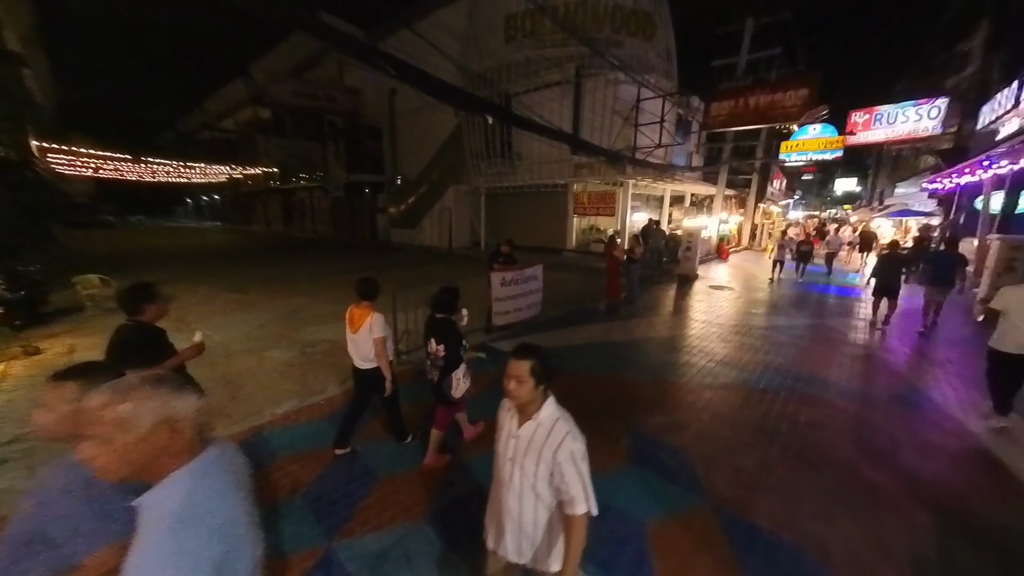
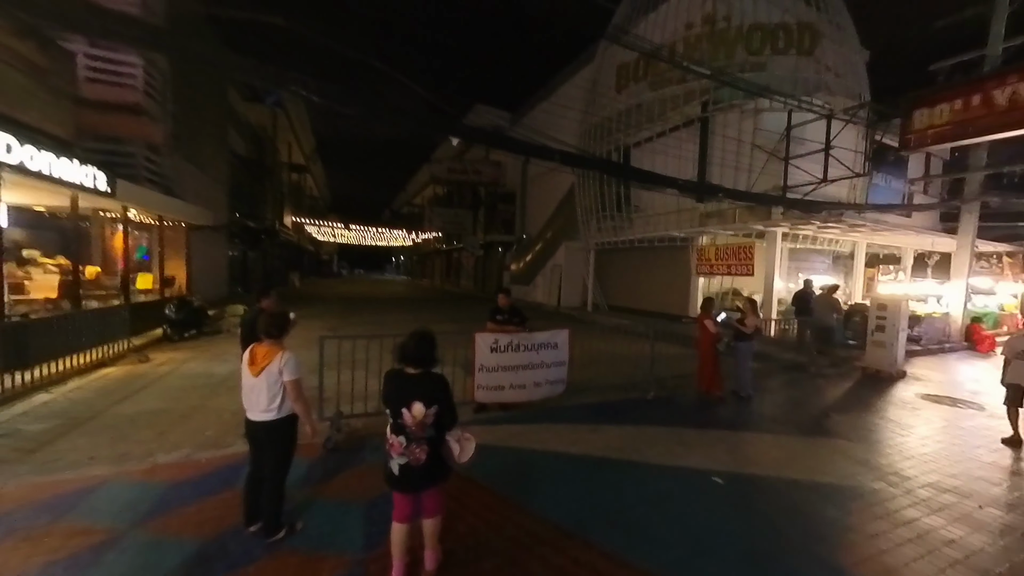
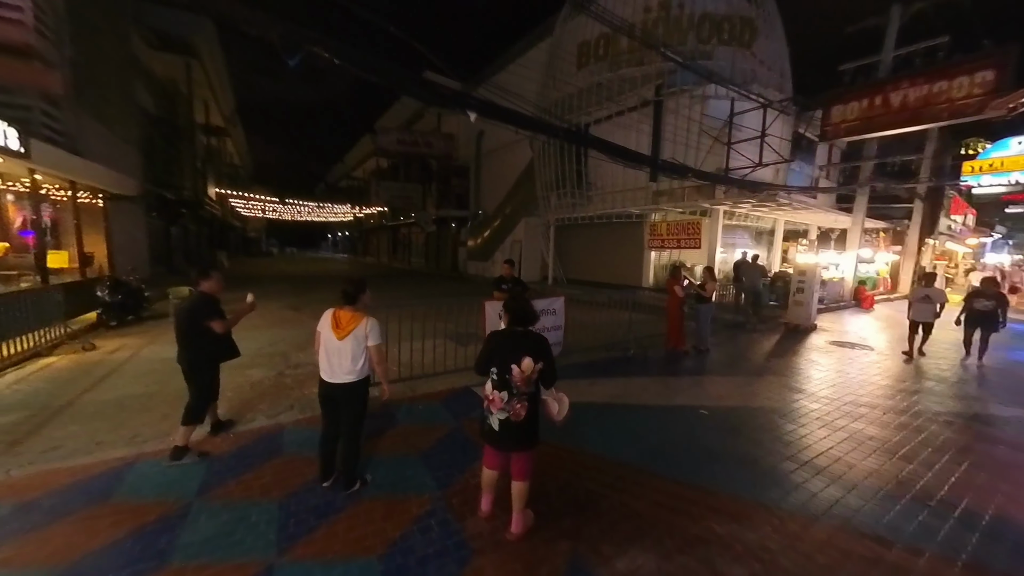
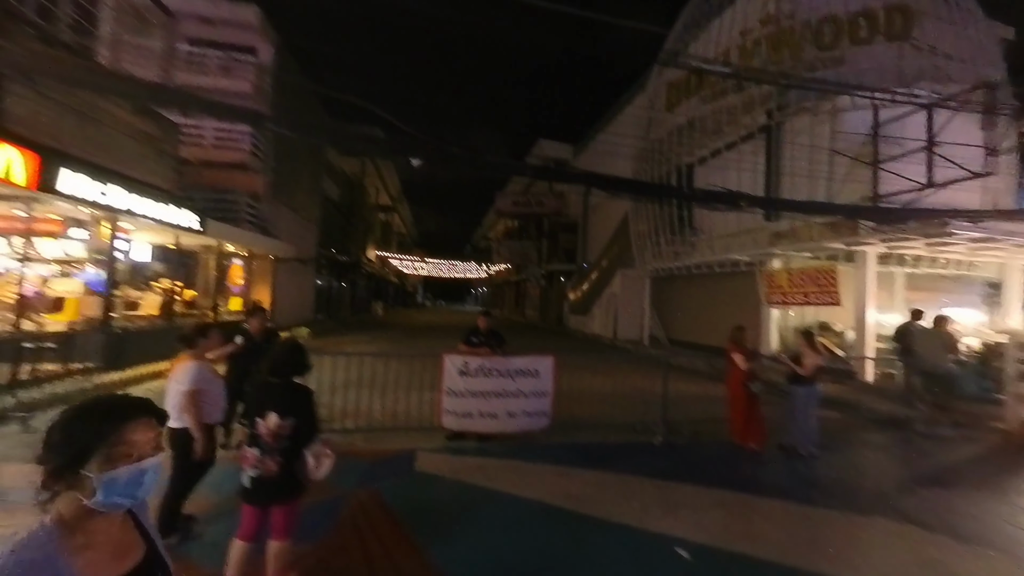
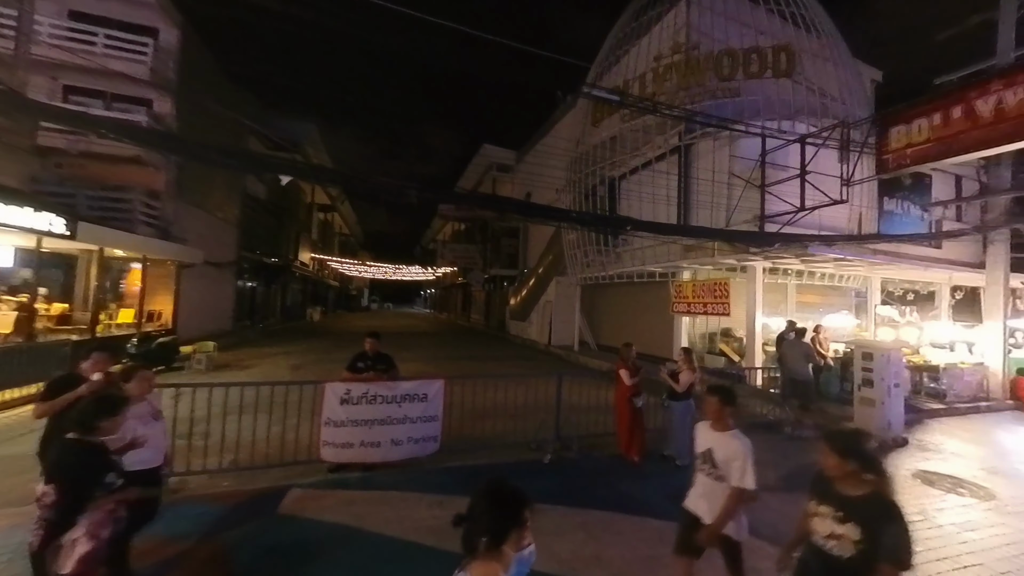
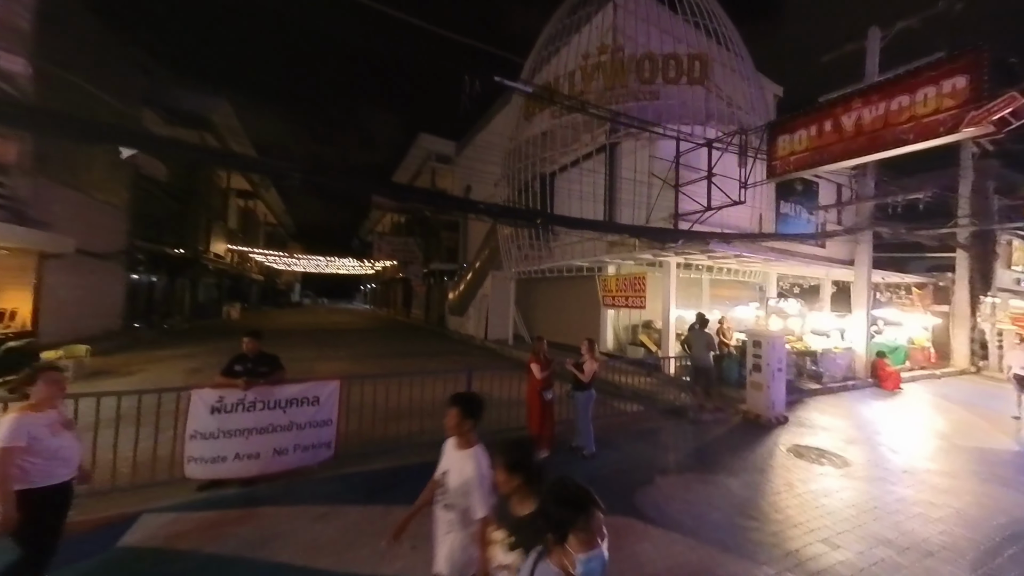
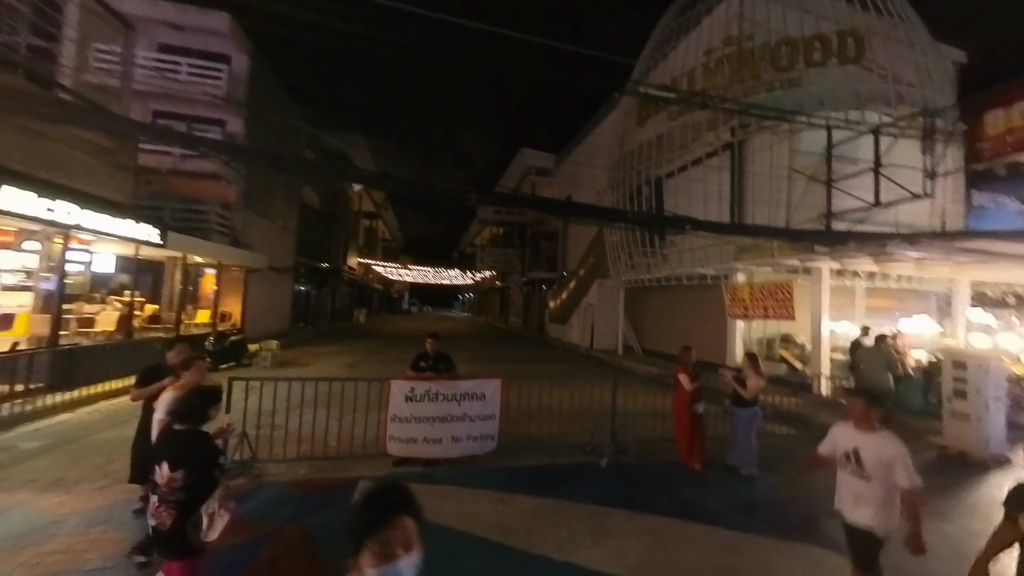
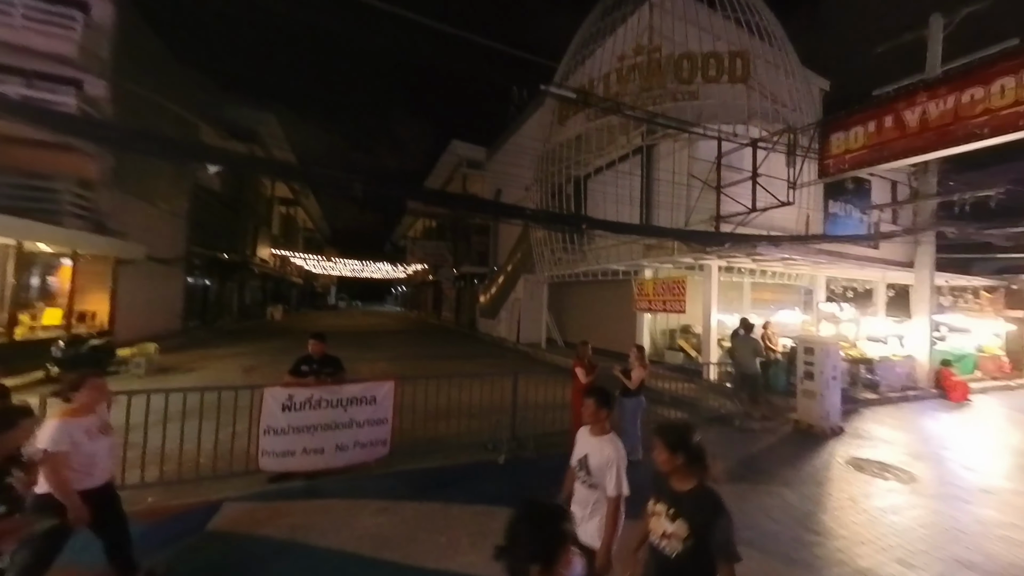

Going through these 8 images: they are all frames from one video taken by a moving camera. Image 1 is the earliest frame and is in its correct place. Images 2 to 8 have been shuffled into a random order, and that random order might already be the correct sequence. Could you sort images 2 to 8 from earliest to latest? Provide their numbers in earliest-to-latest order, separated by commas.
3, 2, 4, 7, 5, 8, 6
